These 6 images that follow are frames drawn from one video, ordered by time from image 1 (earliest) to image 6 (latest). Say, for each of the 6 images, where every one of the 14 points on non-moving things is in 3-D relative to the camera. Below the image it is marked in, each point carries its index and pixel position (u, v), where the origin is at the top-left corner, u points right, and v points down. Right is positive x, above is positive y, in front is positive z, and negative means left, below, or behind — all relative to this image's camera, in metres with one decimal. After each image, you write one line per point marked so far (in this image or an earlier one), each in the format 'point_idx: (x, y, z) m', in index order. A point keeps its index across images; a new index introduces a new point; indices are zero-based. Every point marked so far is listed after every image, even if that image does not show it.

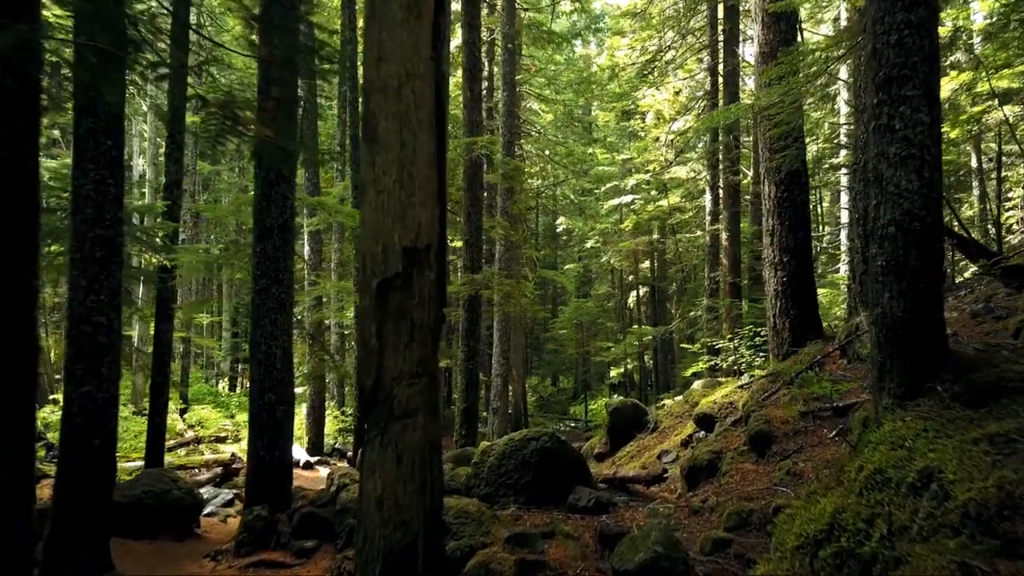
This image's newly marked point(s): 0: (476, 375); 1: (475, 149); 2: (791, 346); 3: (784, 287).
0: (-0.6, -1.5, +11.5) m
1: (-0.7, +2.5, +11.4) m
2: (+3.3, -0.7, +7.6) m
3: (+3.2, 0.0, +7.6) m
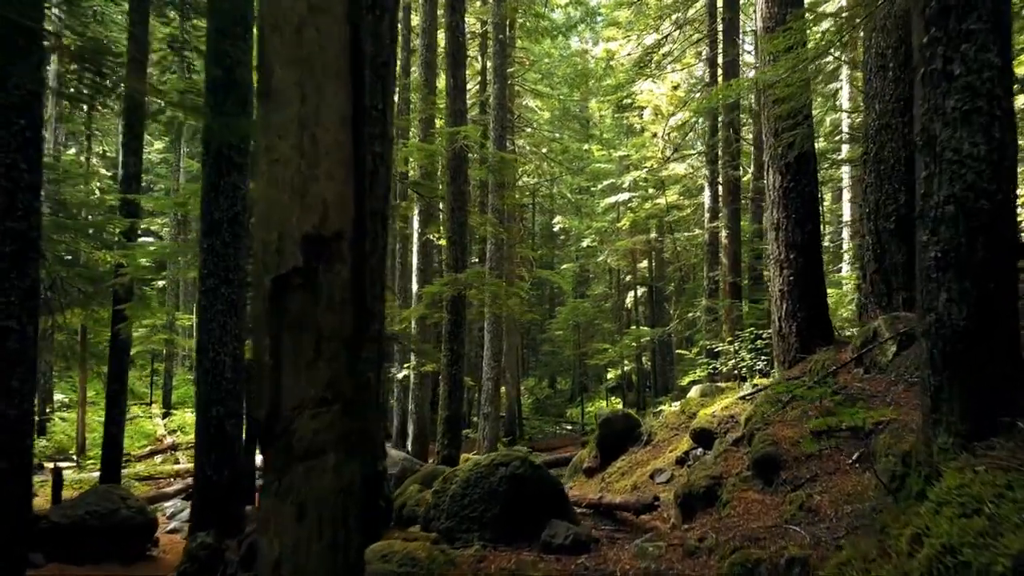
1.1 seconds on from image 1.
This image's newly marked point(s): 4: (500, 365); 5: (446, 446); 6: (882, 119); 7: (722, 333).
0: (-0.9, -1.5, +10.8) m
1: (-0.9, +2.5, +10.8) m
2: (+3.1, -0.7, +6.9) m
3: (+3.0, 0.0, +6.9) m
4: (-0.3, -2.1, +17.7) m
5: (-1.1, -2.6, +10.8) m
6: (+4.8, +2.2, +8.5) m
7: (+5.0, -1.1, +15.6) m
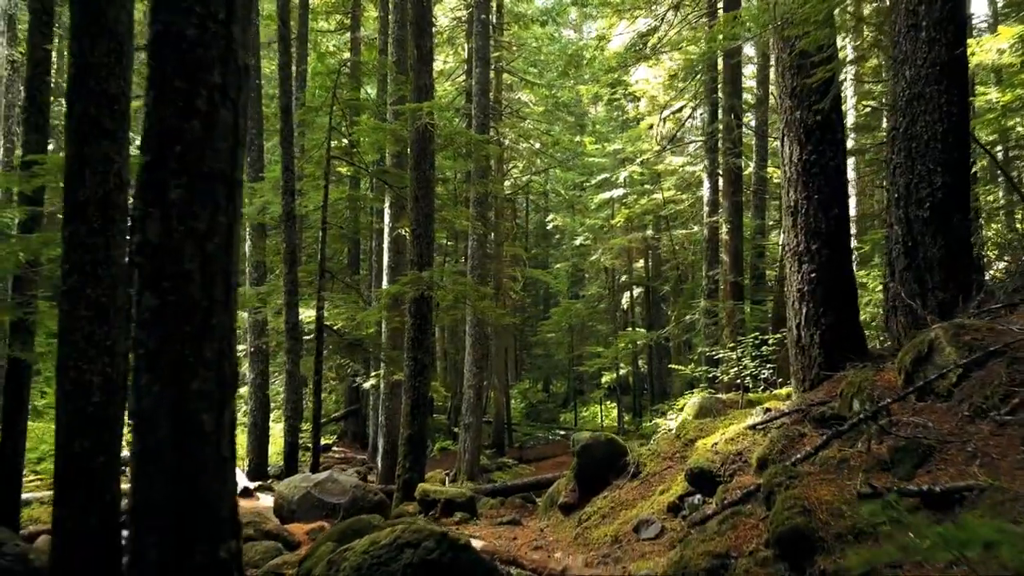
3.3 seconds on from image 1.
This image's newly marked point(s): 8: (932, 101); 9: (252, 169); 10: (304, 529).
0: (-1.3, -1.5, +9.5) m
1: (-1.3, +2.5, +9.4) m
2: (+2.7, -0.7, +5.6) m
3: (+2.6, 0.0, +5.6) m
4: (-0.7, -2.1, +16.4) m
5: (-1.5, -2.6, +9.4) m
6: (+4.4, +2.2, +7.1) m
7: (+4.6, -1.1, +14.2) m
8: (+4.5, +2.0, +7.0) m
9: (-5.9, +2.7, +14.8) m
10: (-2.6, -3.0, +8.0) m
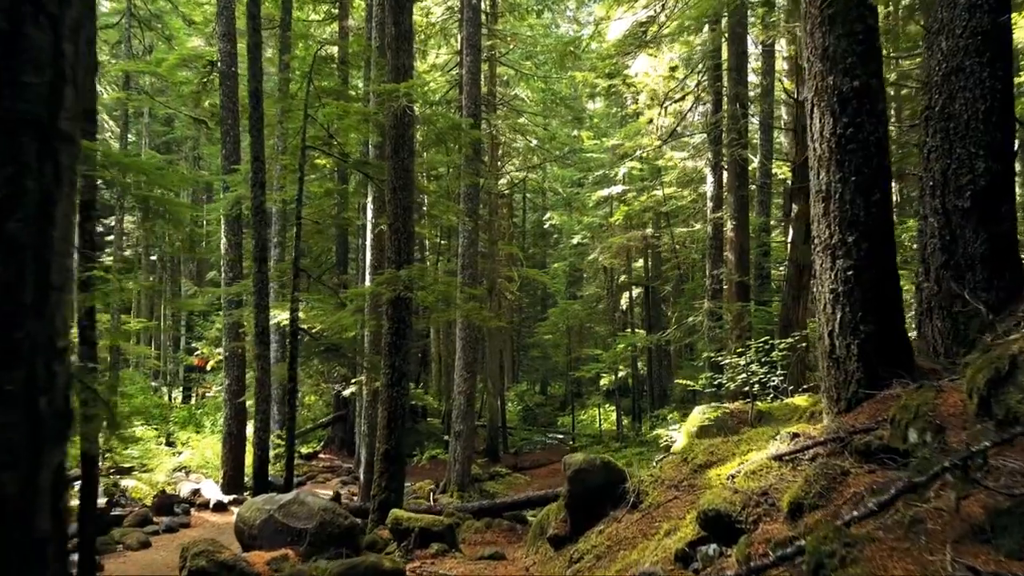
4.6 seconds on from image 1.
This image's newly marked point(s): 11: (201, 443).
0: (-1.5, -1.5, +8.7) m
1: (-1.5, +2.5, +8.6) m
2: (+2.5, -0.7, +4.7) m
3: (+2.4, 0.0, +4.7) m
4: (-0.9, -2.1, +15.5) m
5: (-1.7, -2.6, +8.6) m
6: (+4.2, +2.2, +6.3) m
7: (+4.4, -1.1, +13.4) m
8: (+4.4, +2.0, +6.1) m
9: (-6.1, +2.7, +13.9) m
10: (-2.7, -3.0, +7.1) m
11: (-8.0, -4.0, +16.6) m
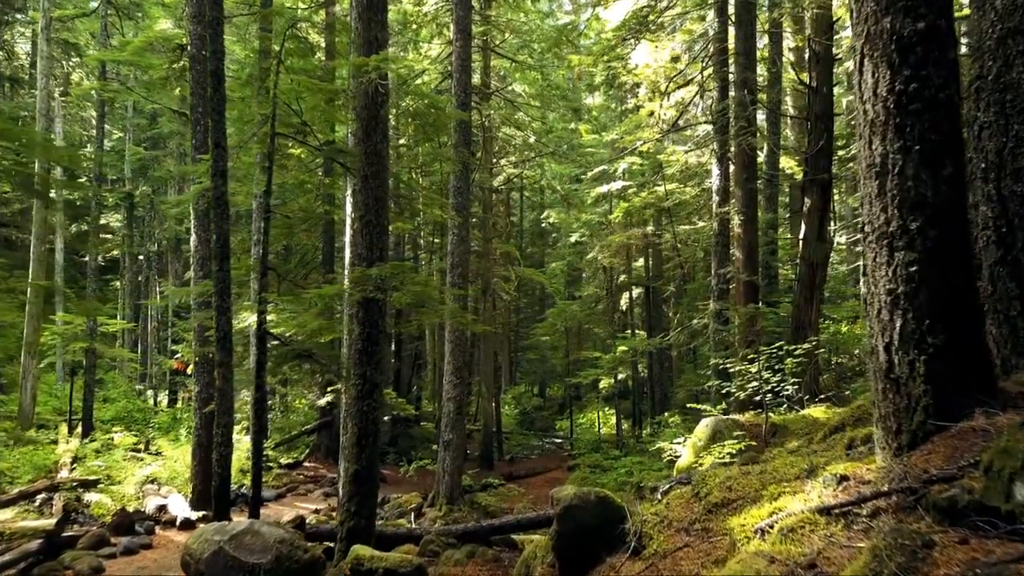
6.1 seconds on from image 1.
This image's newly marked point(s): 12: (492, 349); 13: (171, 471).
0: (-1.6, -1.5, +7.7) m
1: (-1.6, +2.5, +7.6) m
2: (+2.4, -0.7, +3.8) m
3: (+2.3, 0.0, +3.8) m
4: (-1.1, -2.1, +14.6) m
5: (-1.9, -2.6, +7.6) m
6: (+4.1, +2.2, +5.3) m
7: (+4.3, -1.1, +12.4) m
8: (+4.2, +2.0, +5.2) m
9: (-6.3, +2.7, +13.0) m
10: (-2.9, -3.0, +6.2) m
11: (-8.1, -4.0, +15.7) m
12: (-0.6, -1.8, +19.6) m
13: (-7.6, -4.1, +14.5) m
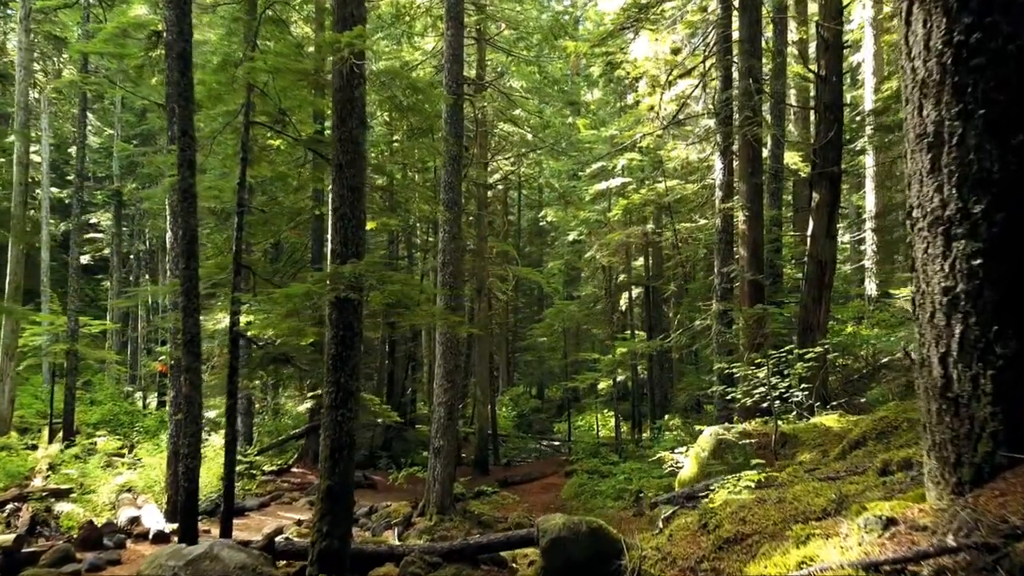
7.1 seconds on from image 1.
0: (-1.8, -1.5, +7.1) m
1: (-1.8, +2.5, +7.0) m
2: (+2.2, -0.7, +3.2) m
3: (+2.1, 0.0, +3.1) m
4: (-1.2, -2.1, +13.9) m
5: (-2.0, -2.6, +7.0) m
6: (+3.9, +2.2, +4.7) m
7: (+4.1, -1.1, +11.8) m
8: (+4.1, +2.0, +4.6) m
9: (-6.4, +2.7, +12.4) m
10: (-3.0, -3.0, +5.6) m
11: (-8.3, -4.0, +15.0) m
12: (-0.8, -1.8, +18.9) m
13: (-7.7, -4.1, +13.8) m
